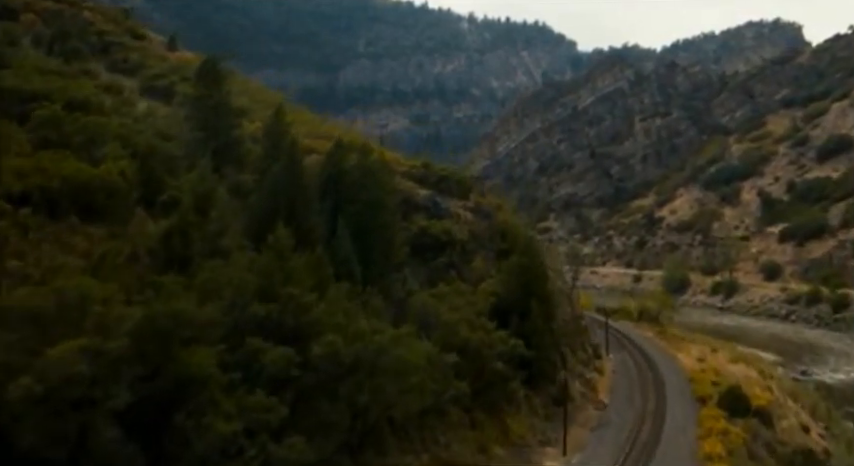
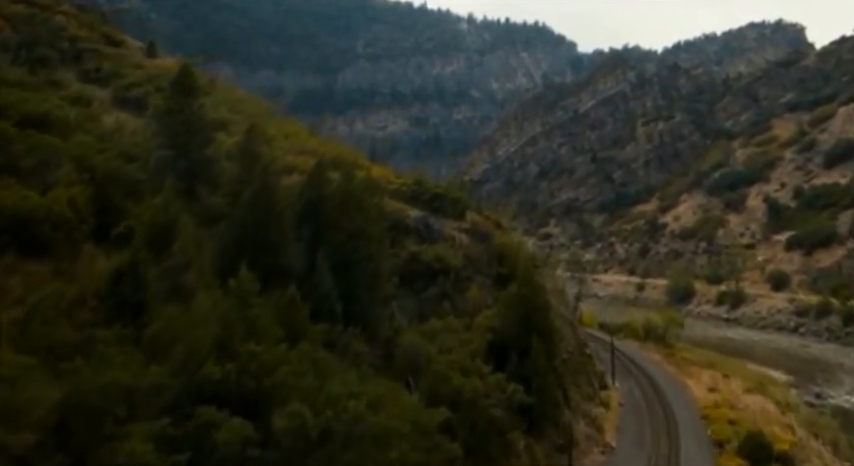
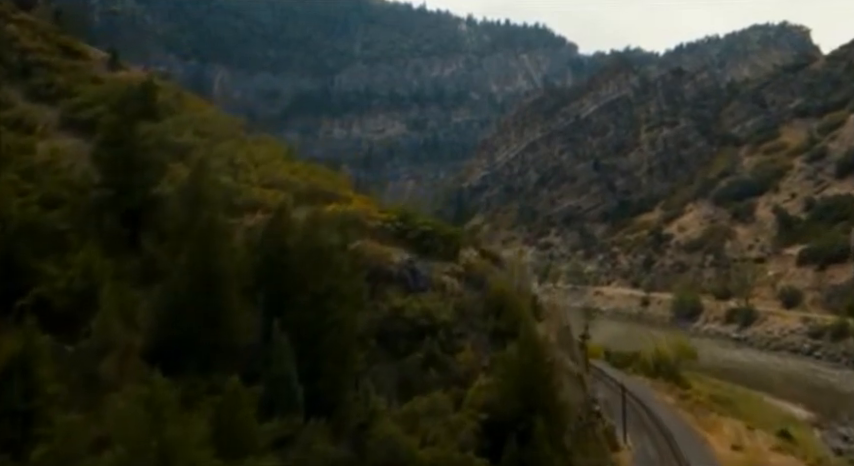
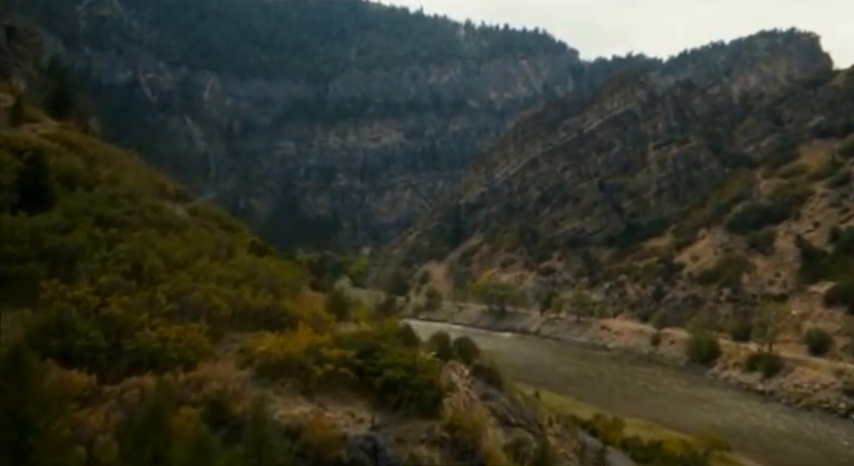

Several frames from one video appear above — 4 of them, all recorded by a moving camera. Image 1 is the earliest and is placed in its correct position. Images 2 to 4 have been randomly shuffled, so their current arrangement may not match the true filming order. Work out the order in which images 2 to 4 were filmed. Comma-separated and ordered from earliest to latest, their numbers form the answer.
2, 3, 4
